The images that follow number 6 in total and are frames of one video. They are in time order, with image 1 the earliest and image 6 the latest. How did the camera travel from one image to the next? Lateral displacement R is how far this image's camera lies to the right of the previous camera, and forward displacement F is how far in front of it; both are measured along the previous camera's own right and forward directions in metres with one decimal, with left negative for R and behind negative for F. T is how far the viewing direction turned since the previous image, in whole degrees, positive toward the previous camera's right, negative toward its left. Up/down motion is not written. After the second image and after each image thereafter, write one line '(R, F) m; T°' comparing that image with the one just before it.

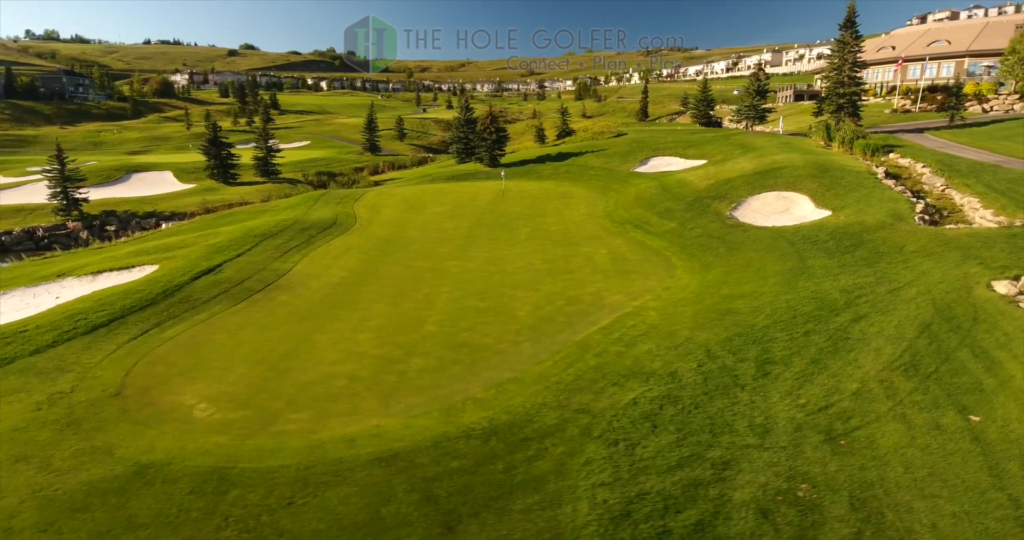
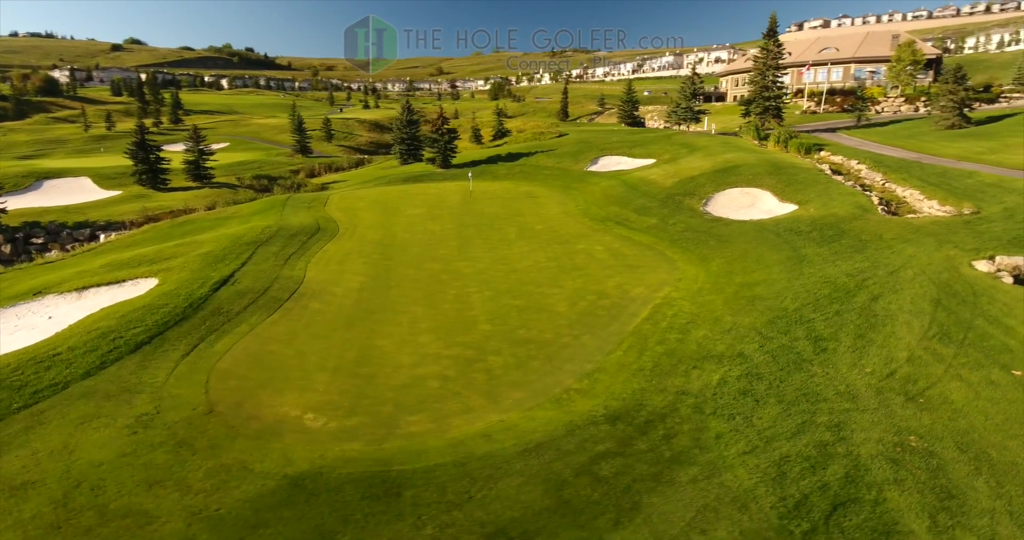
(-4.2, -0.5) m; +9°
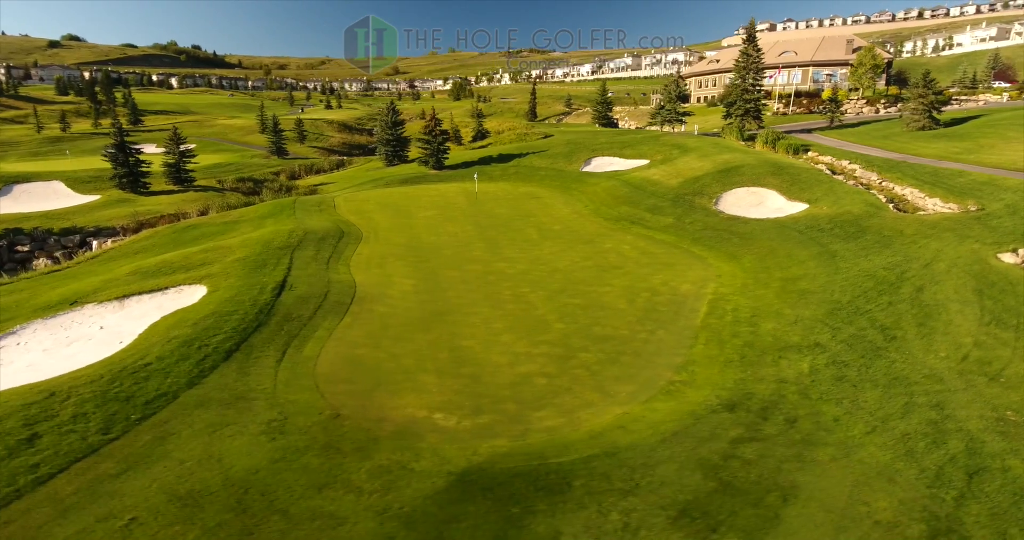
(-3.6, -0.4) m; +5°
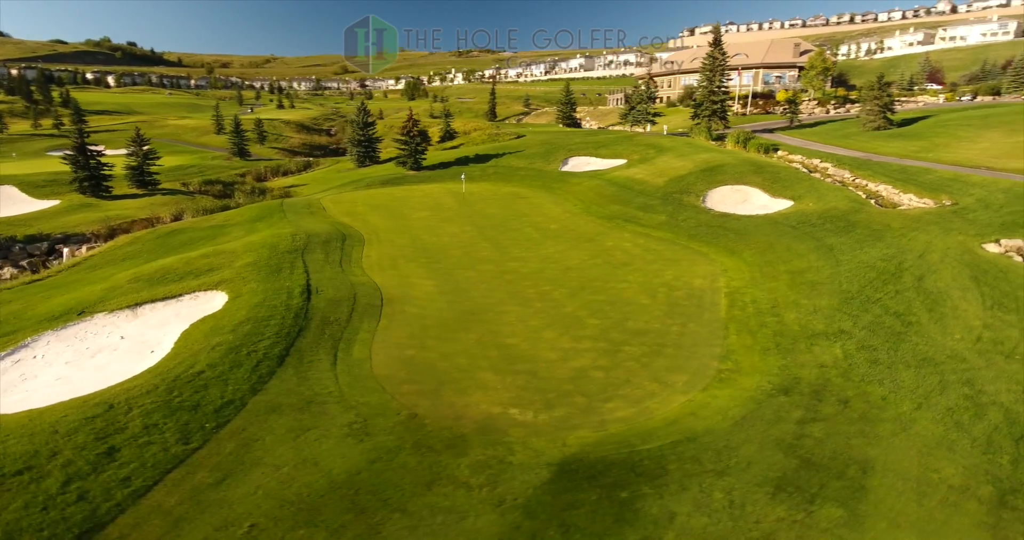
(-2.7, -0.3) m; +5°
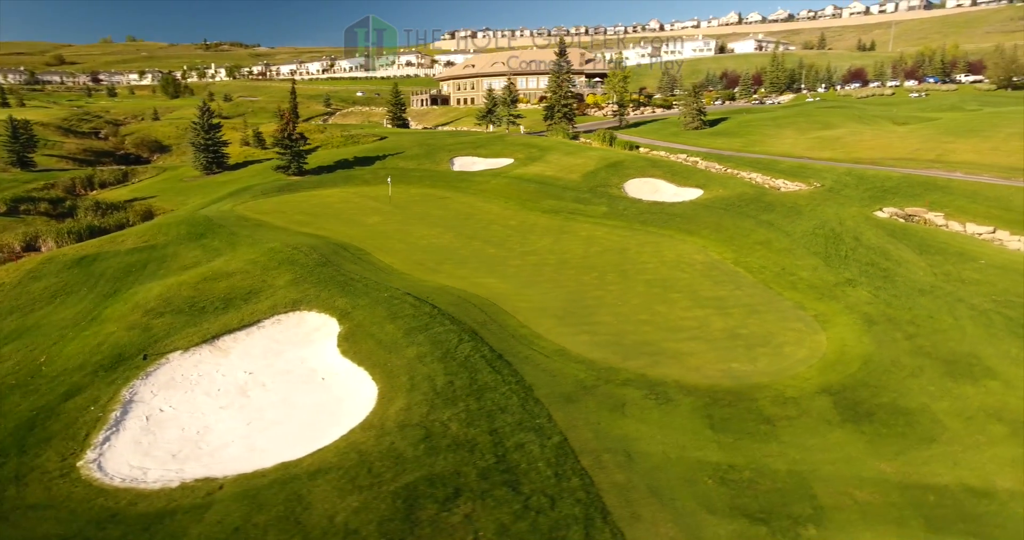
(-11.7, +0.5) m; +23°
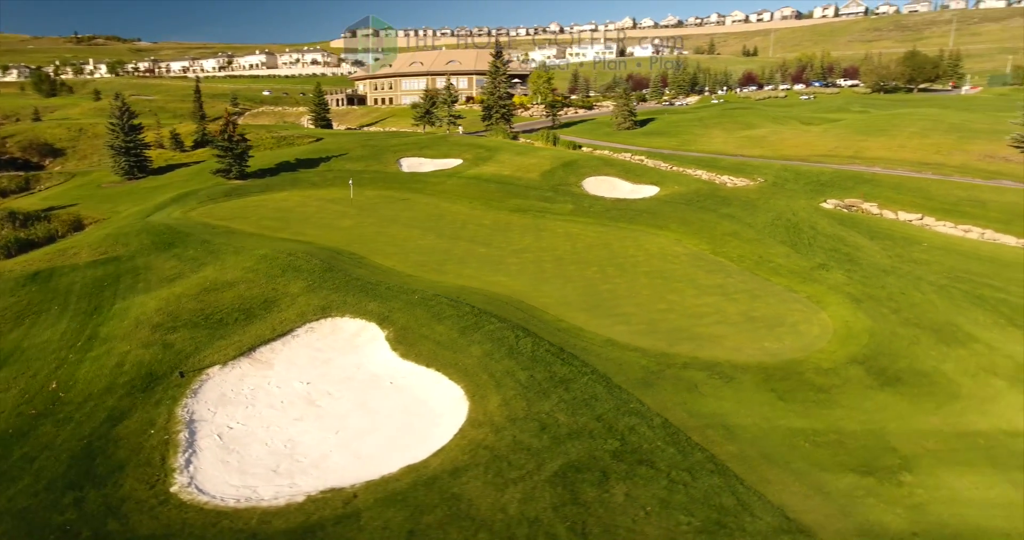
(-4.4, -0.2) m; +9°
